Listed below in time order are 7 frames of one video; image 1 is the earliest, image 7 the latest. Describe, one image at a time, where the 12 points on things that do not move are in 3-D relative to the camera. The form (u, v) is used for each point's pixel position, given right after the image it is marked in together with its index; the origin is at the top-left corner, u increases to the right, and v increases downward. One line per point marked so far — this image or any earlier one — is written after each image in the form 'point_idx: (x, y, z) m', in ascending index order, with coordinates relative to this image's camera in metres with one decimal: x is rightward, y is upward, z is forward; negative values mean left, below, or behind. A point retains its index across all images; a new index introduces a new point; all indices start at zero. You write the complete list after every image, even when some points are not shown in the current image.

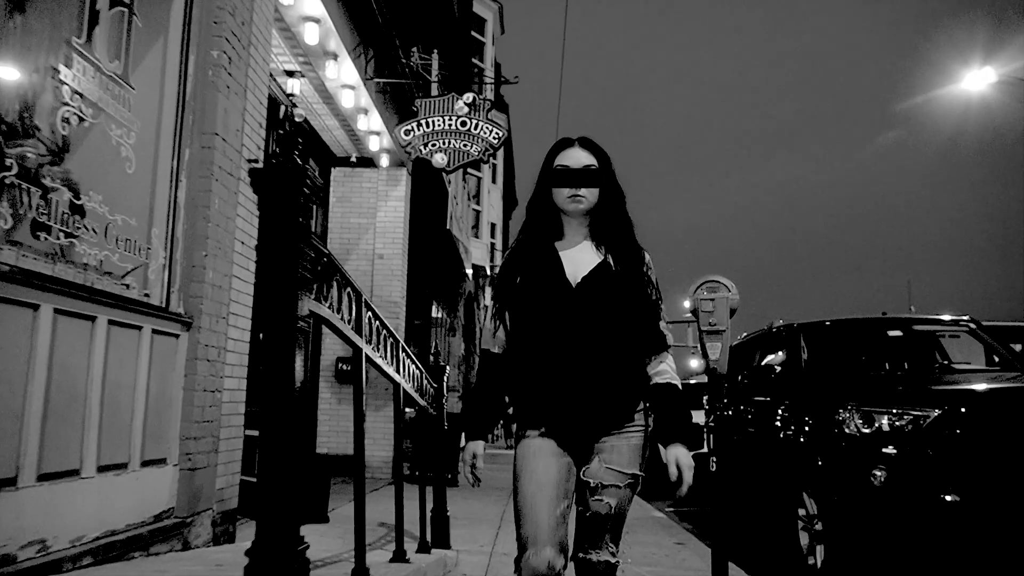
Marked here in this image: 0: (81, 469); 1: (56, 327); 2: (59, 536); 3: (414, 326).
0: (-1.7, -0.7, +3.3) m
1: (-1.7, -0.2, +3.1) m
2: (-1.7, -0.9, +3.1) m
3: (-1.4, -0.5, +11.8) m
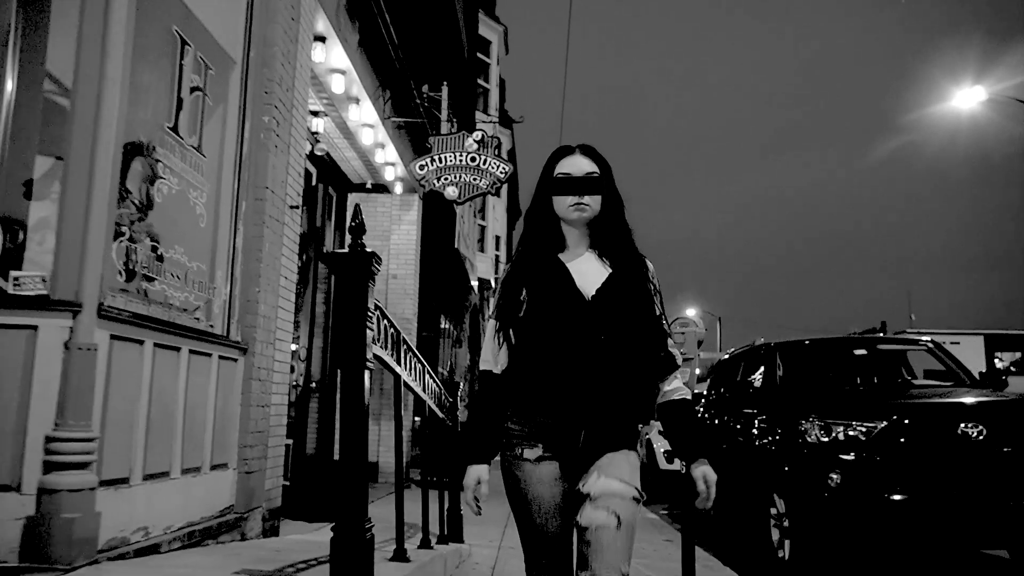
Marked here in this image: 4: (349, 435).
0: (-1.7, -0.9, +4.0) m
1: (-1.7, -0.3, +3.9) m
2: (-1.7, -1.1, +3.8) m
3: (-1.3, -0.8, +12.5) m
4: (-0.6, -0.6, +3.1) m
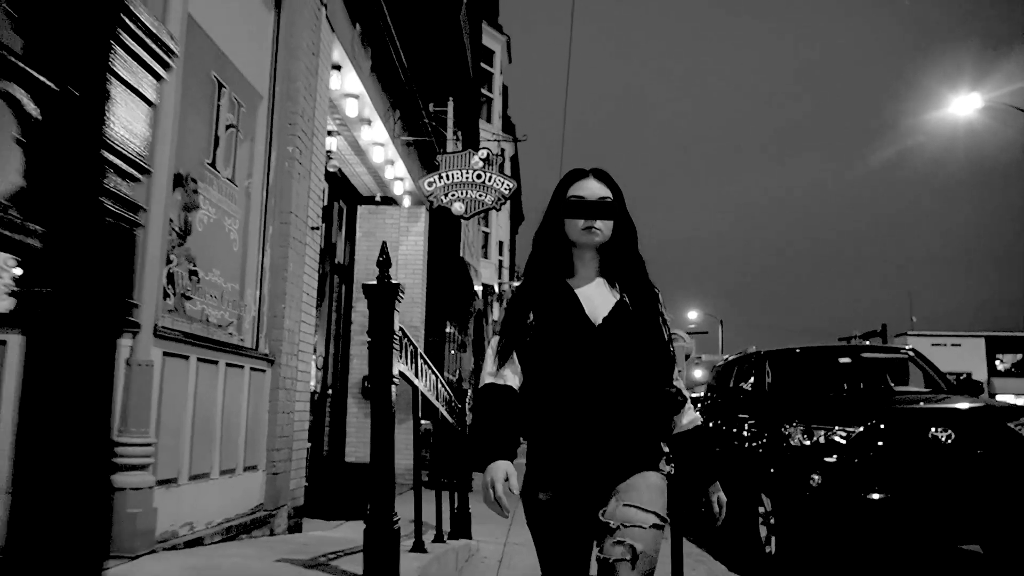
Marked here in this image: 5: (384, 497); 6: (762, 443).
0: (-1.7, -1.0, +4.5) m
1: (-1.7, -0.5, +4.3) m
2: (-1.6, -1.2, +4.3) m
3: (-1.3, -0.9, +13.0) m
4: (-0.6, -0.7, +3.6) m
5: (-0.5, -0.9, +3.5) m
6: (+2.1, -1.3, +6.8) m
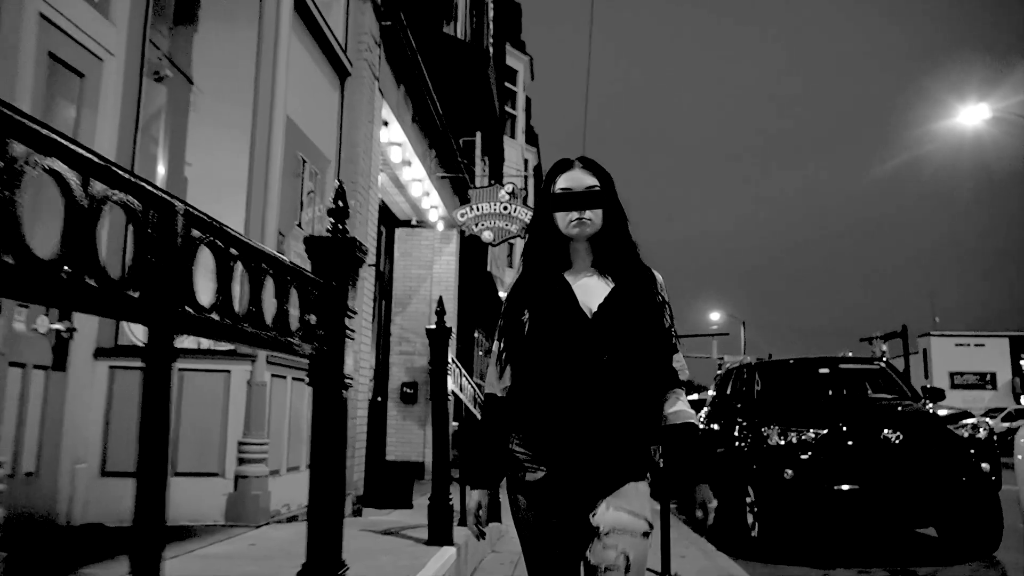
0: (-1.5, -1.3, +5.7) m
1: (-1.5, -0.7, +5.6) m
2: (-1.5, -1.5, +5.5) m
3: (-0.9, -1.1, +14.2) m
4: (-0.4, -0.9, +4.8) m
5: (-0.4, -1.1, +4.7) m
6: (+2.3, -1.5, +7.9) m
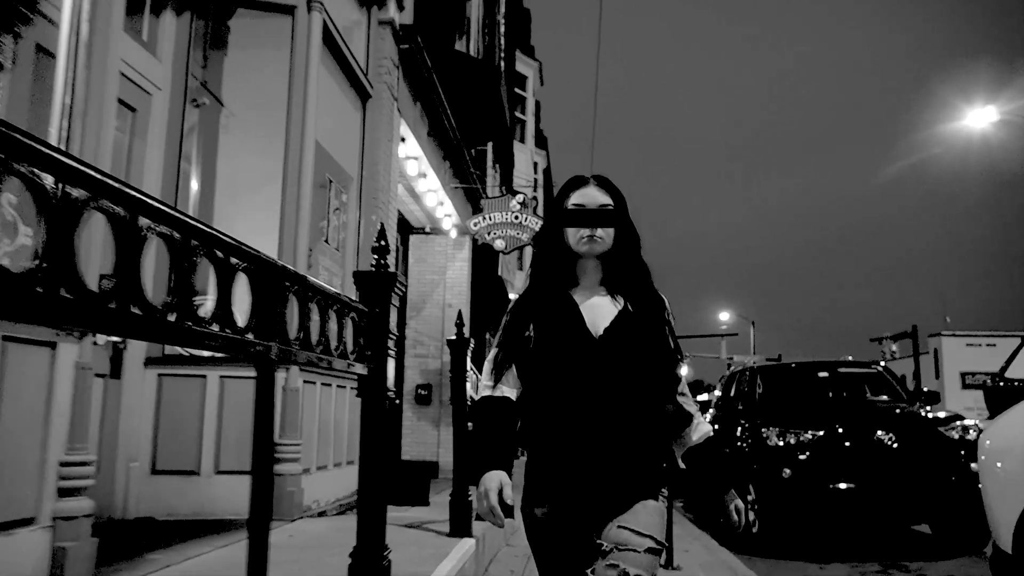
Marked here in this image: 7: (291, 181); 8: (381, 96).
0: (-1.4, -1.3, +6.2) m
1: (-1.4, -0.8, +6.0) m
2: (-1.4, -1.6, +6.0) m
3: (-0.7, -1.2, +14.7) m
4: (-0.3, -1.0, +5.2) m
5: (-0.3, -1.2, +5.1) m
6: (+2.4, -1.6, +8.3) m
7: (-1.6, +0.8, +6.0) m
8: (-1.2, +1.8, +7.7) m
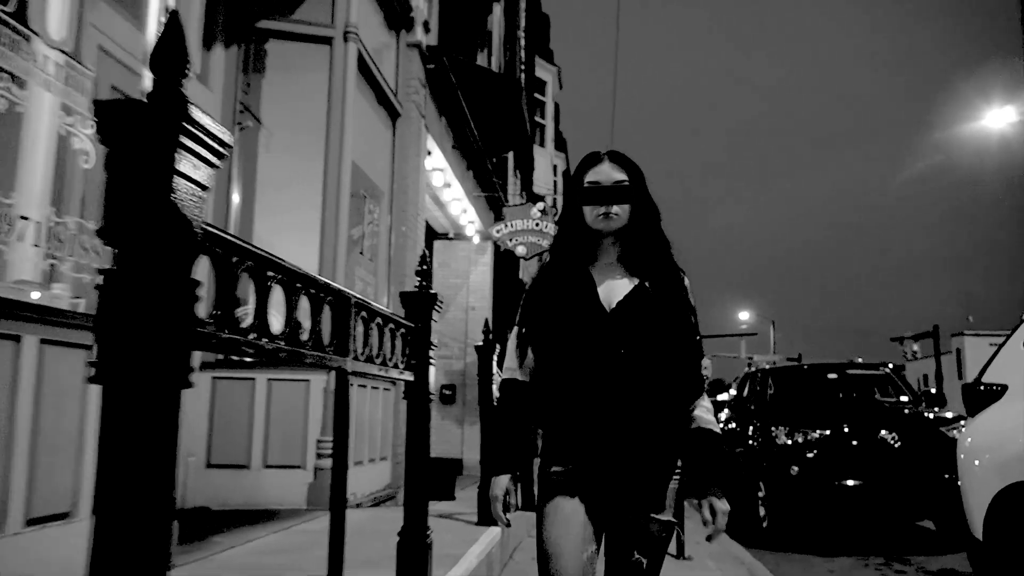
0: (-1.2, -1.4, +6.7) m
1: (-1.2, -0.9, +6.5) m
2: (-1.2, -1.6, +6.5) m
3: (-0.3, -1.3, +15.1) m
4: (-0.2, -1.1, +5.7) m
5: (-0.2, -1.3, +5.6) m
6: (+2.6, -1.6, +8.7) m
7: (-1.5, +0.7, +6.5) m
8: (-1.0, +1.8, +8.2) m
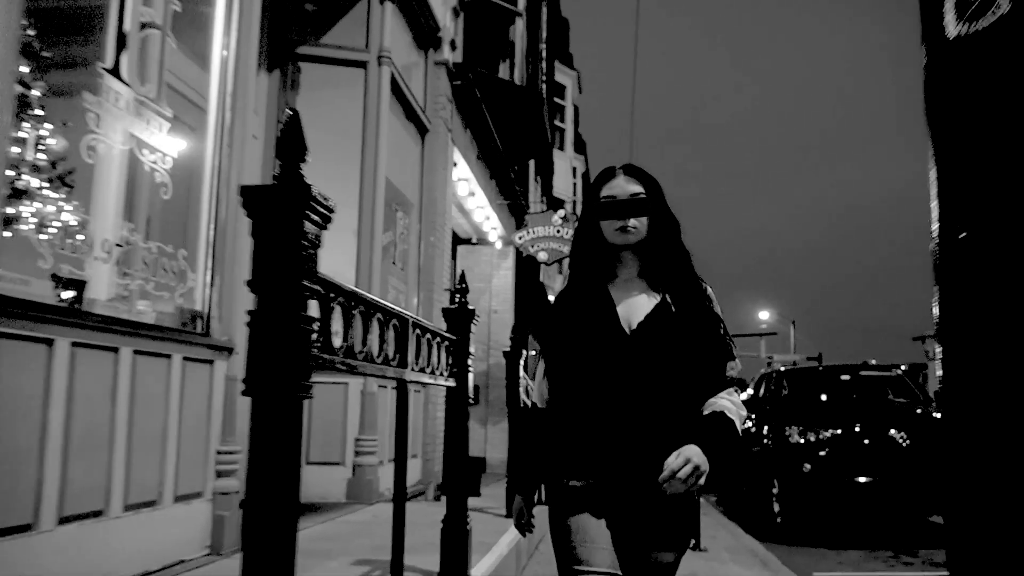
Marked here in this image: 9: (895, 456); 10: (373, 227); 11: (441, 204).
0: (-1.0, -1.5, +7.1) m
1: (-1.0, -0.9, +6.9) m
2: (-1.0, -1.7, +6.9) m
3: (+0.1, -1.3, +15.5) m
4: (0.0, -1.2, +6.1) m
5: (0.0, -1.3, +6.0) m
6: (+2.9, -1.7, +9.1) m
7: (-1.3, +0.7, +7.0) m
8: (-0.8, +1.7, +8.6) m
9: (+3.8, -1.7, +8.2) m
10: (-1.2, +0.5, +7.0) m
11: (-0.8, +0.9, +8.6) m
